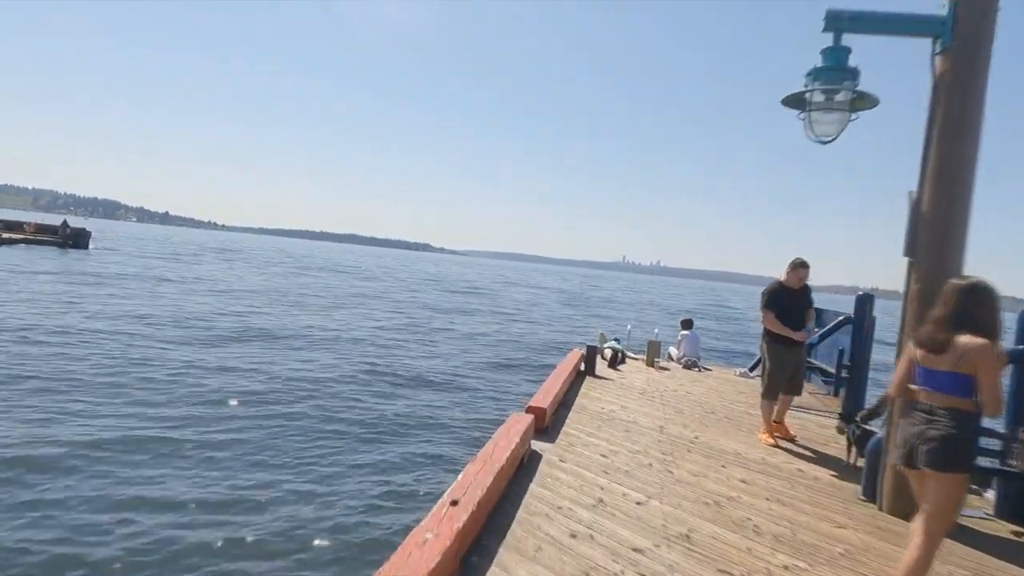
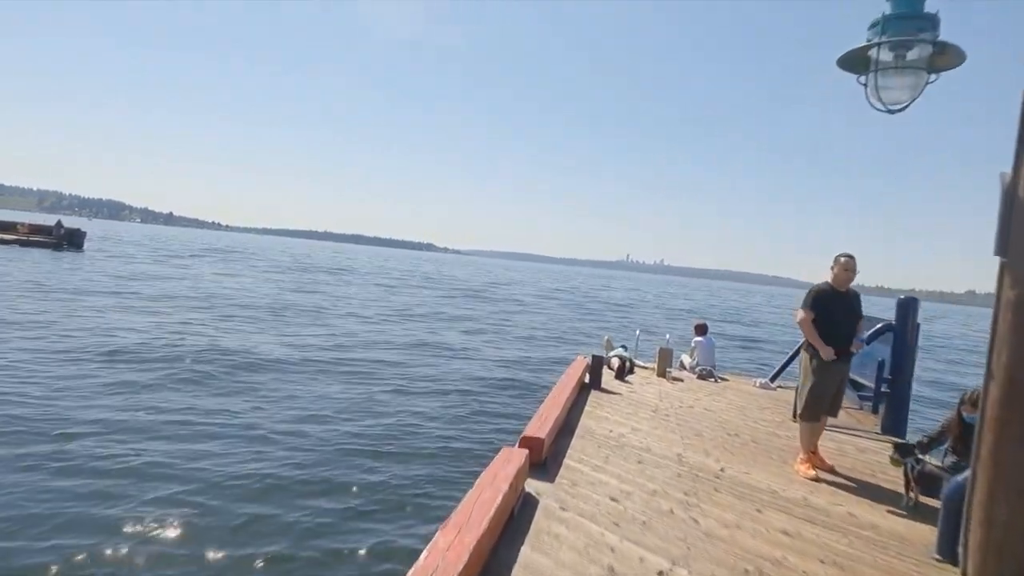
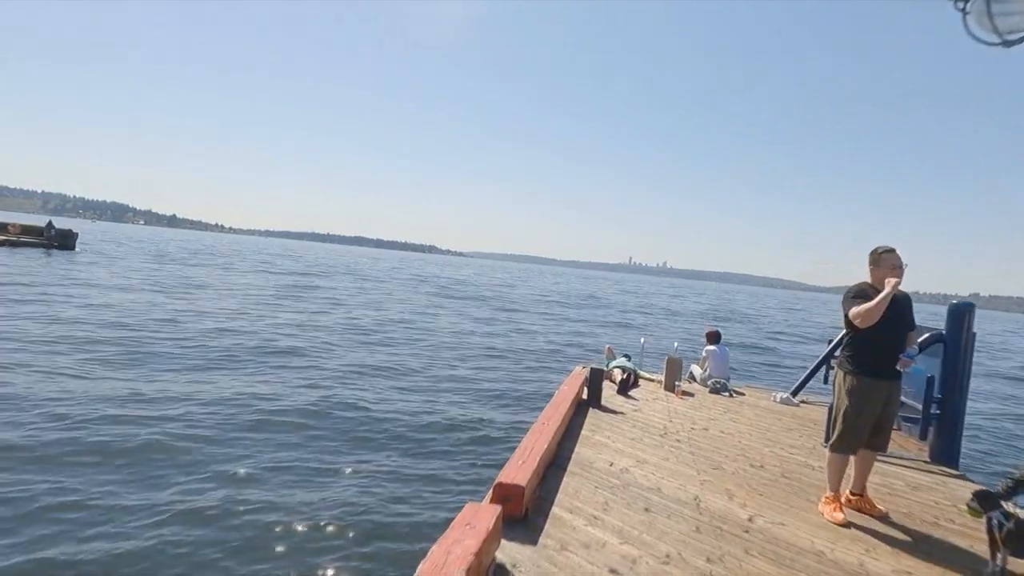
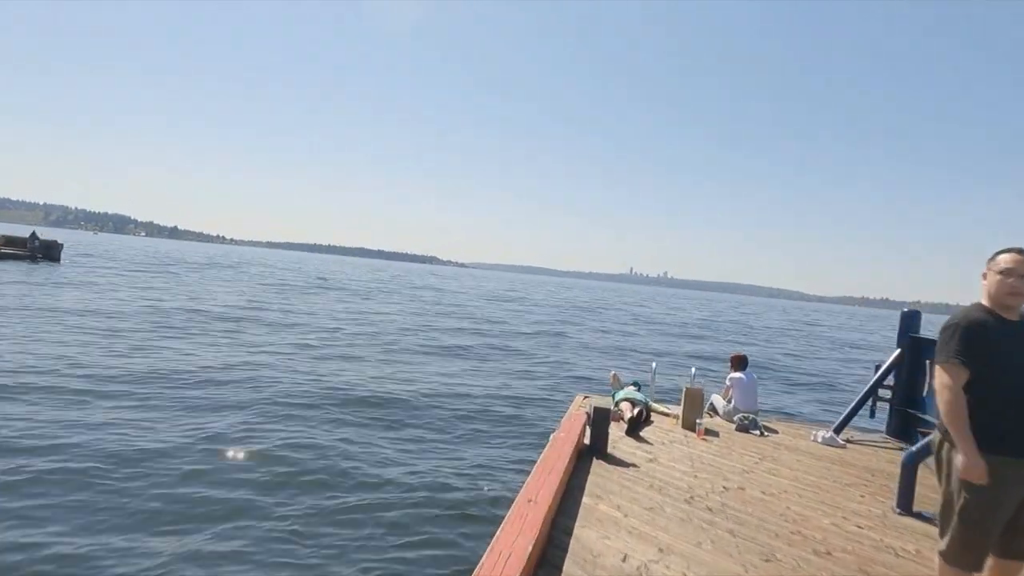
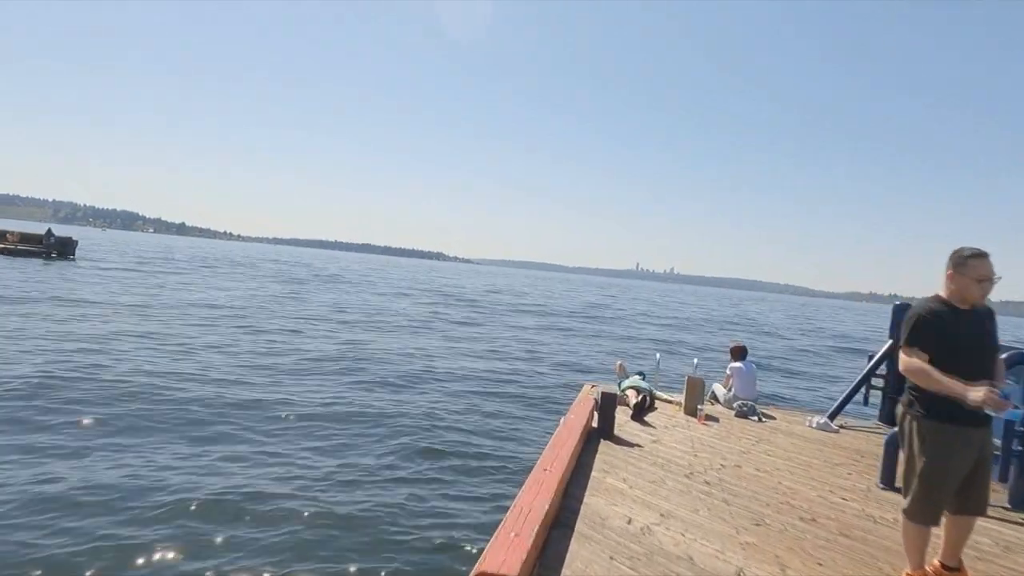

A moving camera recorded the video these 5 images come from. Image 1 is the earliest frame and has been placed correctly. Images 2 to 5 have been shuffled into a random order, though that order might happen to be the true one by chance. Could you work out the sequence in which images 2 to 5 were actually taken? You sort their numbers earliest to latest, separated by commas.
2, 3, 5, 4
